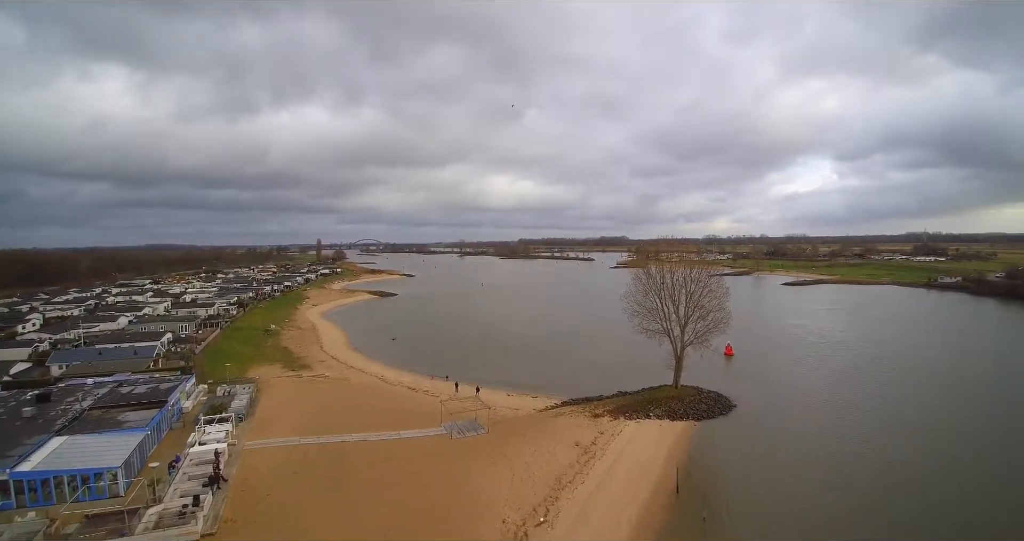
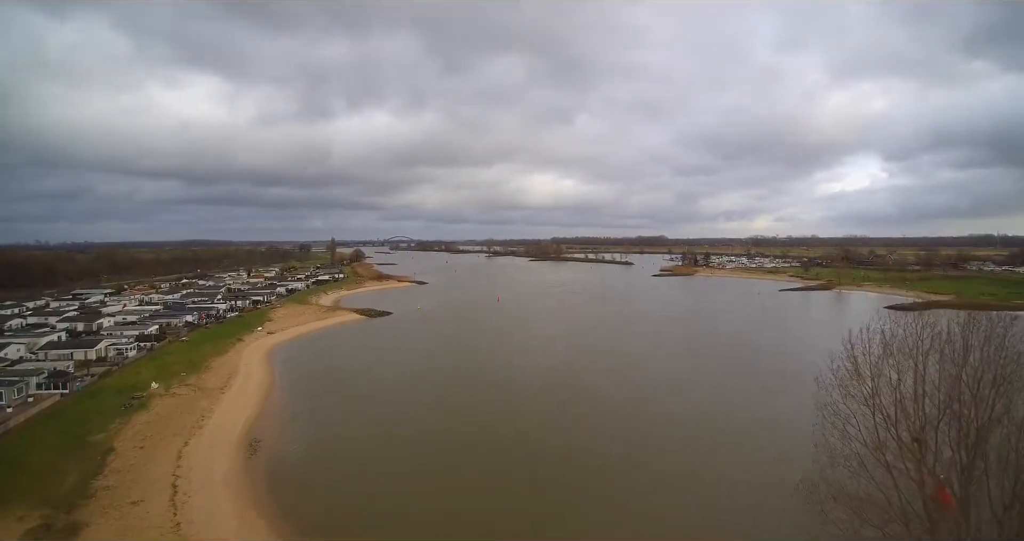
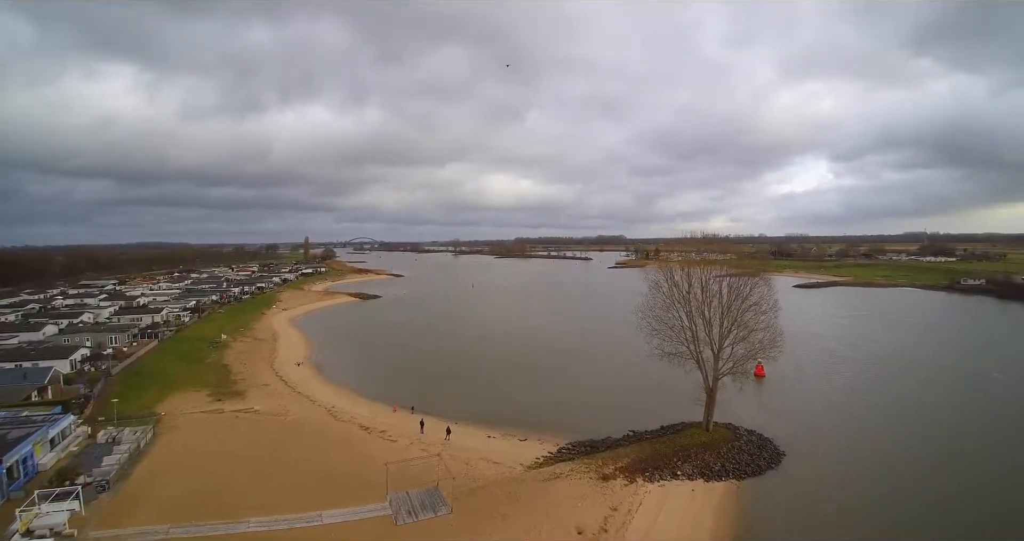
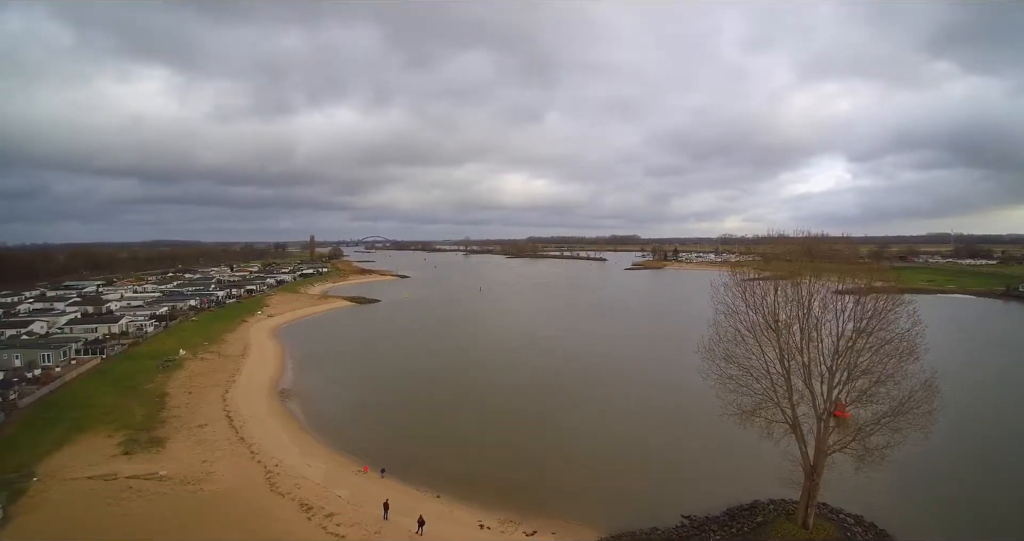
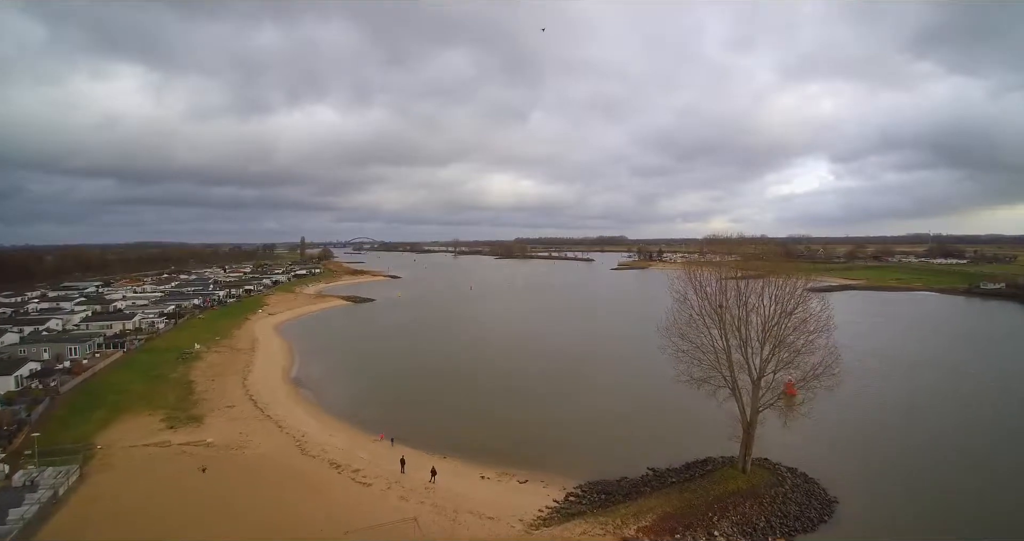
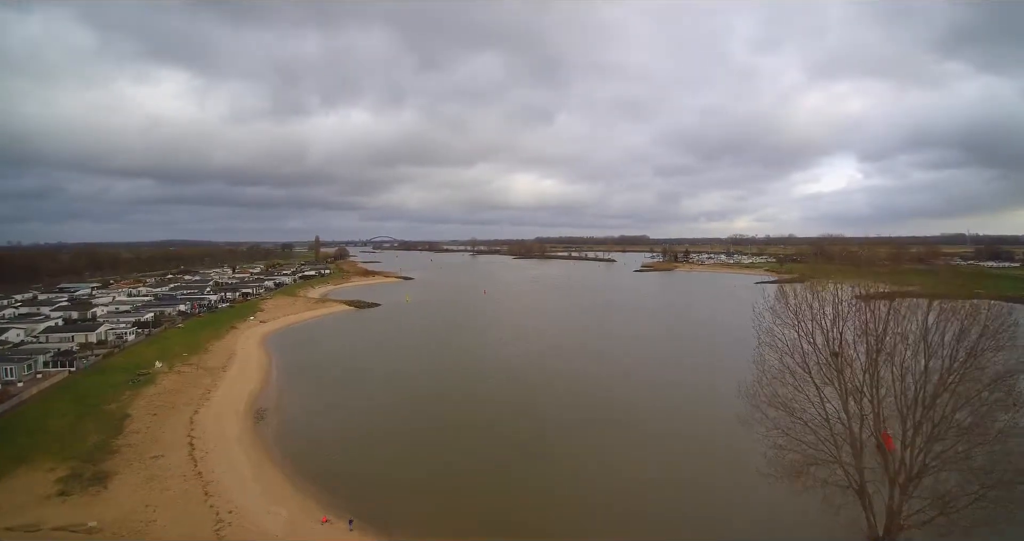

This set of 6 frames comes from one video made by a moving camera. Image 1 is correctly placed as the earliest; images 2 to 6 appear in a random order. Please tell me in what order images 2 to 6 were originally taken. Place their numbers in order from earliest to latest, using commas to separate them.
3, 5, 4, 6, 2
